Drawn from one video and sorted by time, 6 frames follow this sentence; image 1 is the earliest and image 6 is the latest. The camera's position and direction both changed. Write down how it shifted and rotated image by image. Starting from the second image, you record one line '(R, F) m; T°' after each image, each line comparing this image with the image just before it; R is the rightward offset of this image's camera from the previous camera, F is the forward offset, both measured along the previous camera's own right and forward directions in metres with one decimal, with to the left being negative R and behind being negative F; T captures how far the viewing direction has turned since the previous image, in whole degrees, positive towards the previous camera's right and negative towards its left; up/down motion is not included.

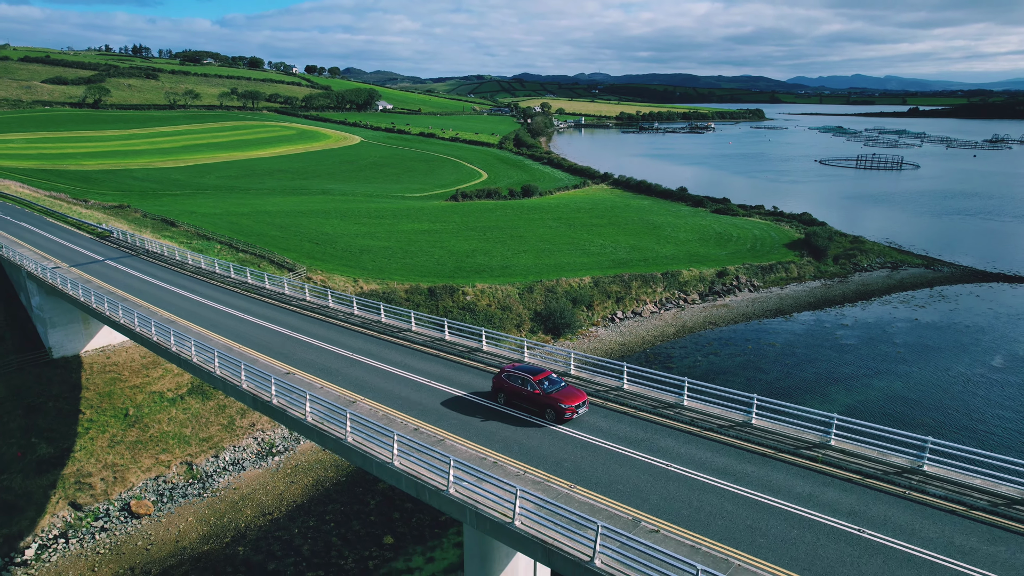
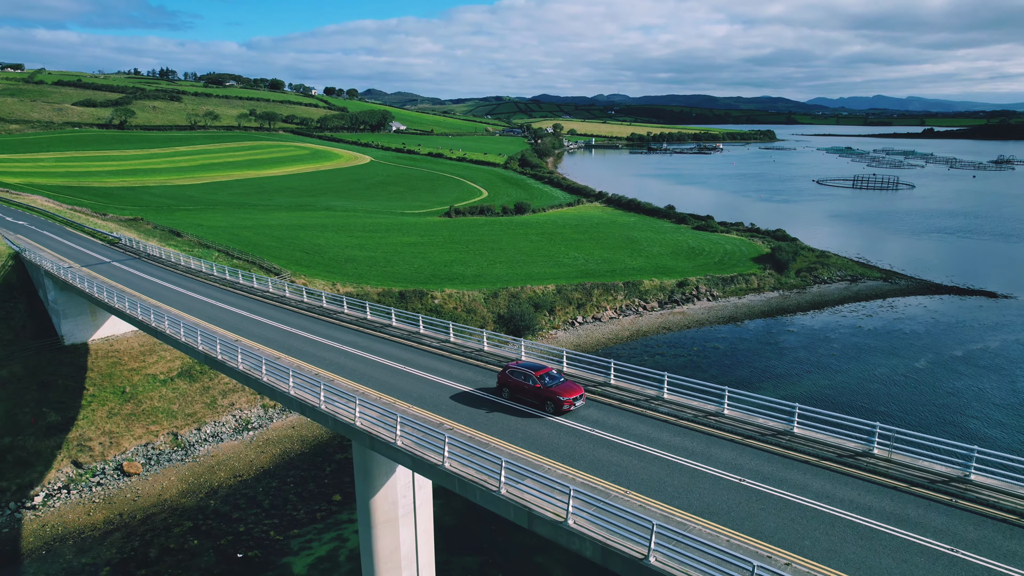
(+3.6, -4.1) m; -2°
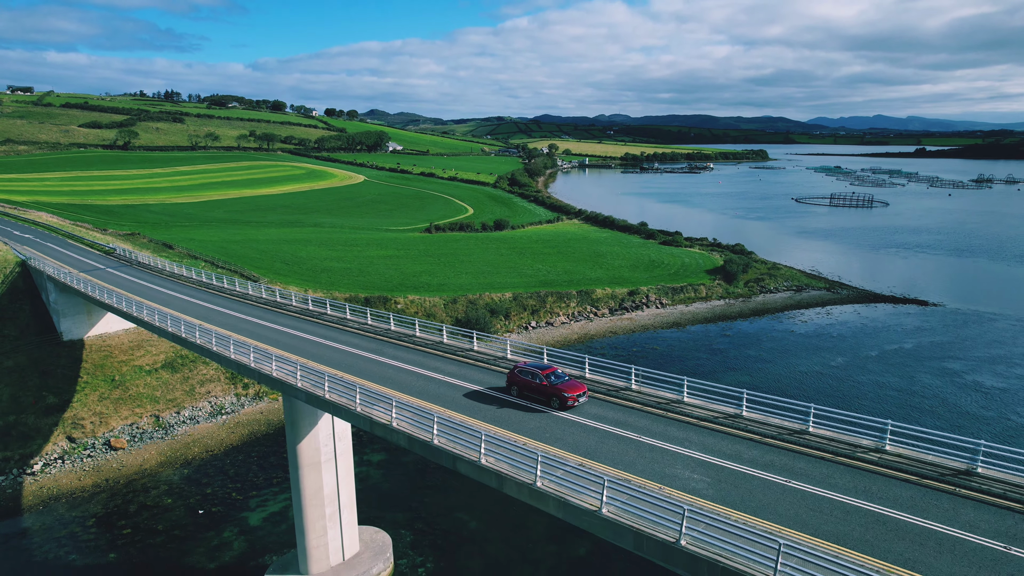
(+3.5, -4.7) m; 0°
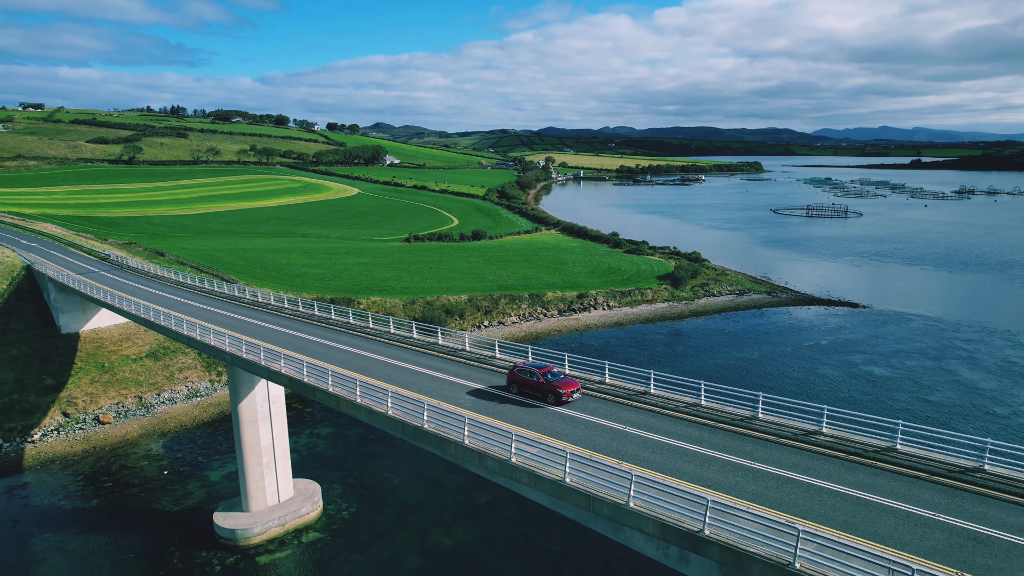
(+4.6, -5.7) m; -1°
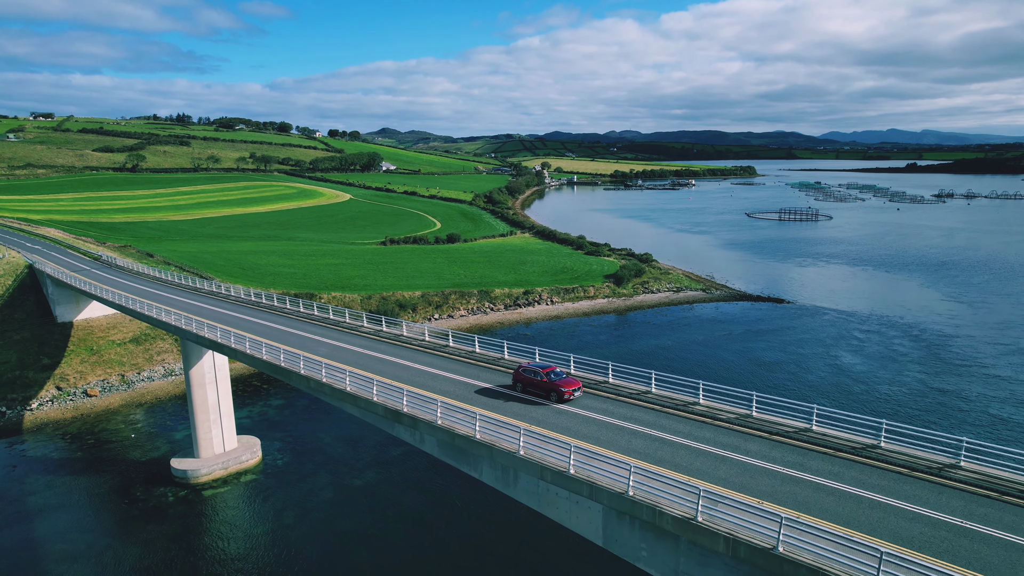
(+6.0, -7.0) m; -1°
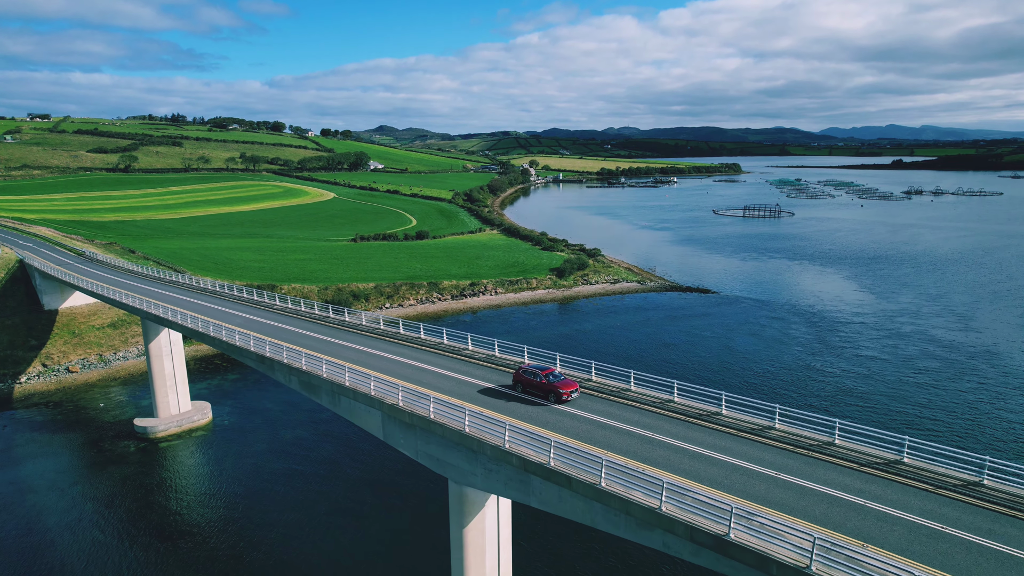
(+6.3, -7.3) m; 0°
